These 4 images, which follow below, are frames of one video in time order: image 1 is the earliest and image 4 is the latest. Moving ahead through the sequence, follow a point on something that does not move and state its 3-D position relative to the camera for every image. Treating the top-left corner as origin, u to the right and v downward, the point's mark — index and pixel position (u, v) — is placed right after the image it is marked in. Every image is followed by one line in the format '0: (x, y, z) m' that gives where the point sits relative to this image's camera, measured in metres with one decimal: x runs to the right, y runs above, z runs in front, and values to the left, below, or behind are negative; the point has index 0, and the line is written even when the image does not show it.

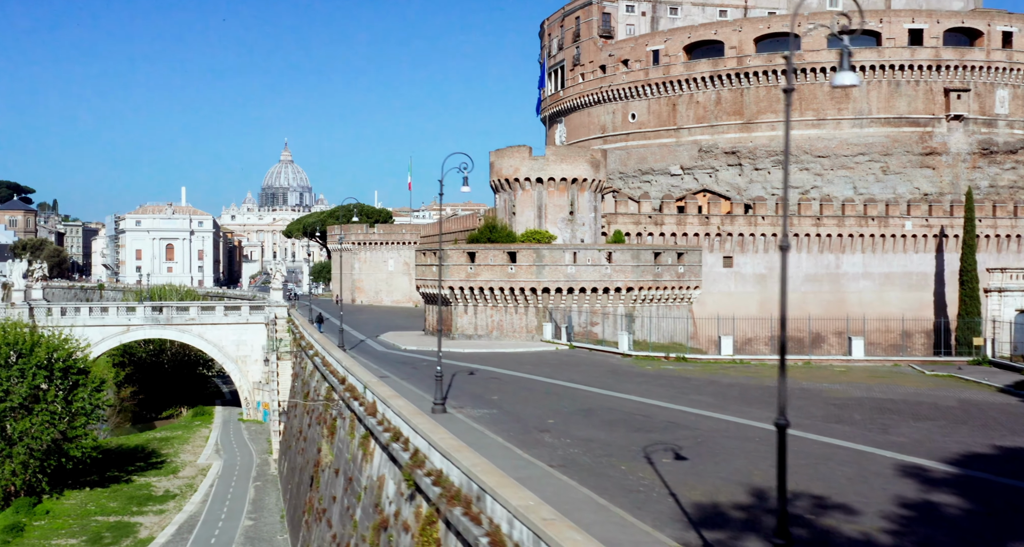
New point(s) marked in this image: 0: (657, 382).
0: (+2.8, -2.1, +16.8) m
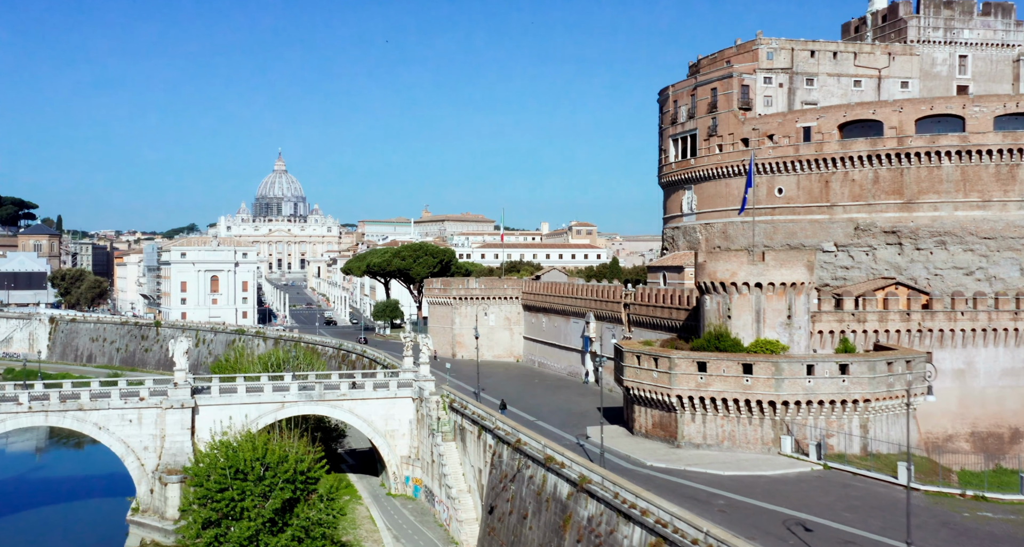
0: (+9.8, -5.2, +16.7) m
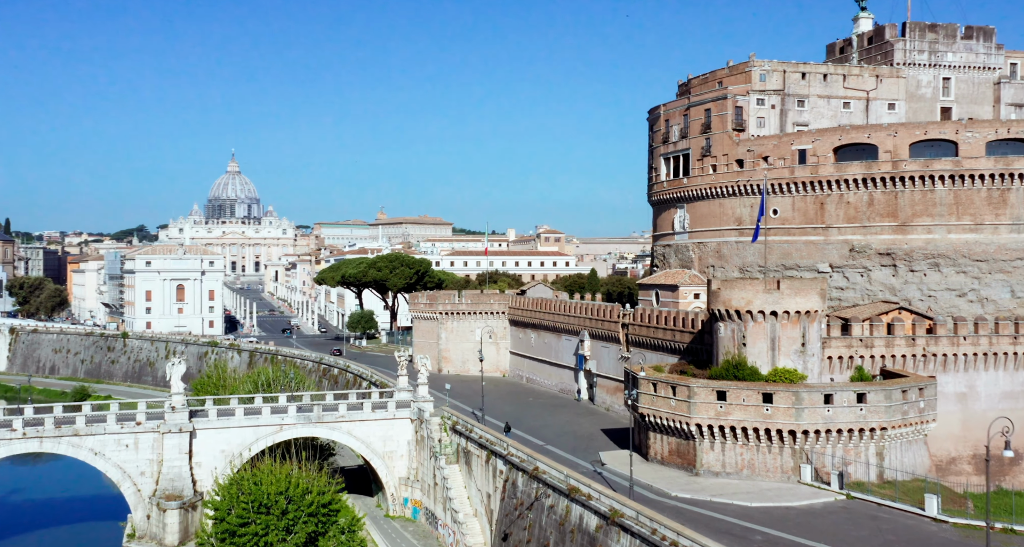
0: (+10.9, -6.1, +17.1) m
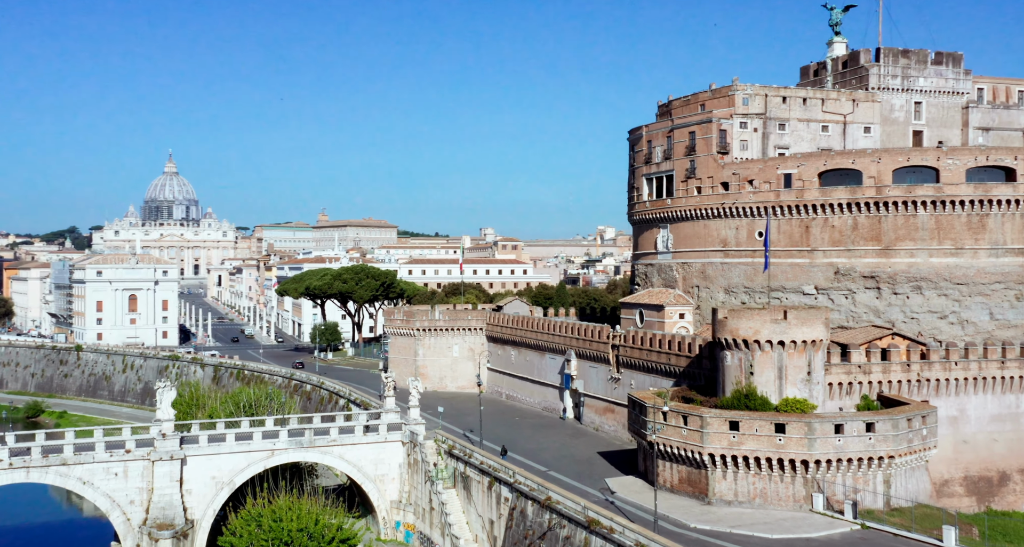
0: (+12.0, -7.1, +17.8) m
